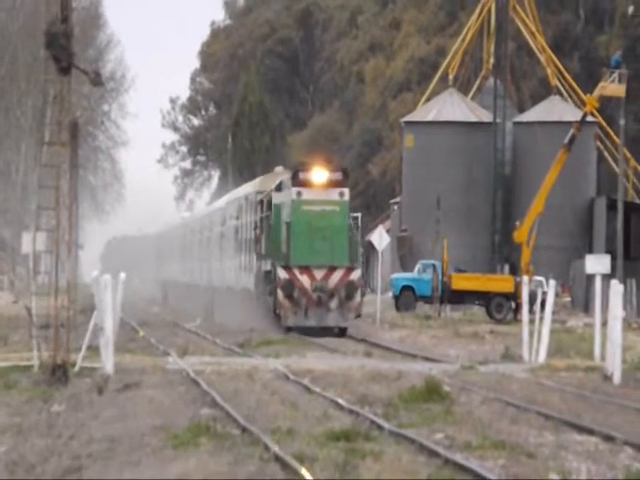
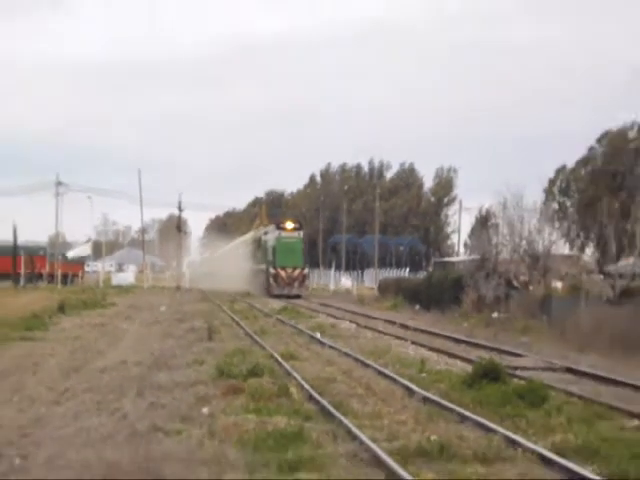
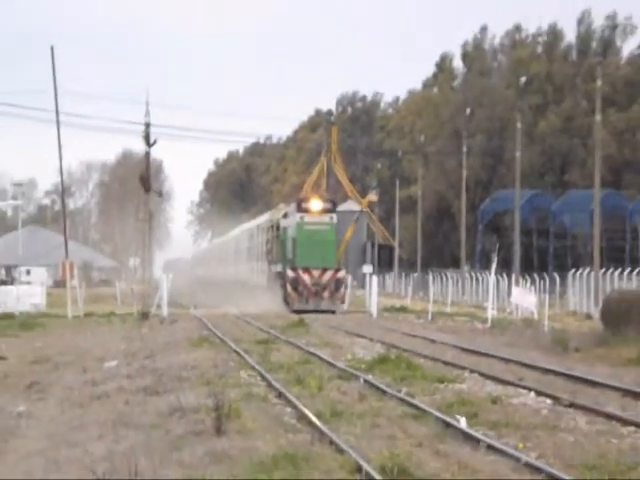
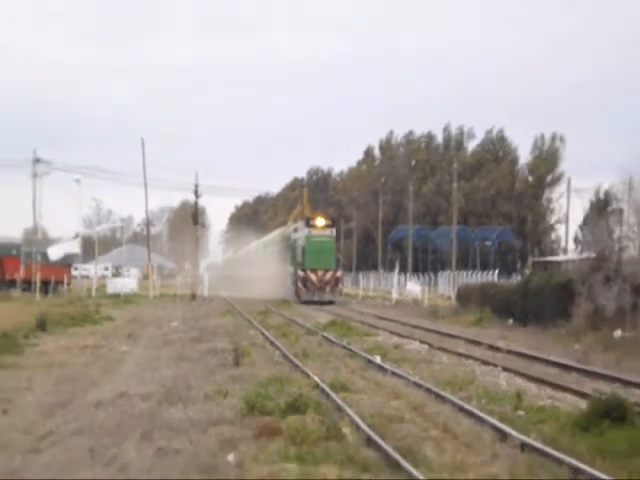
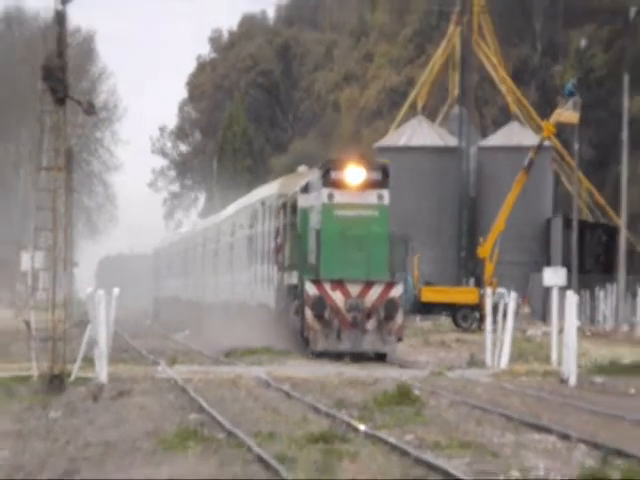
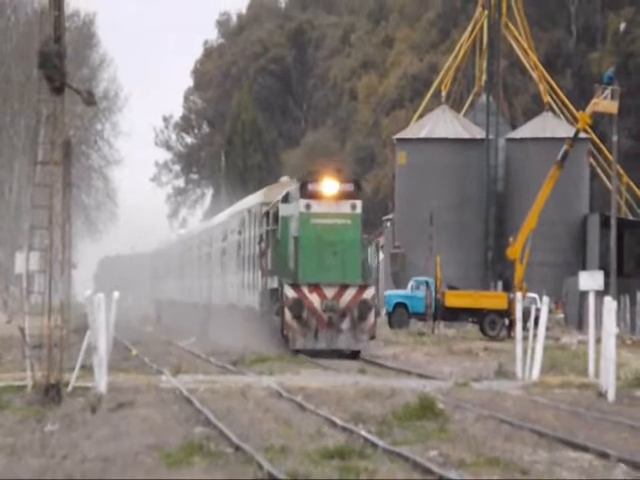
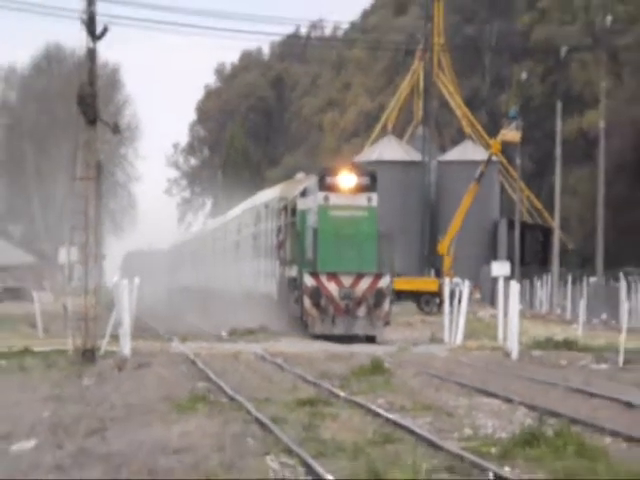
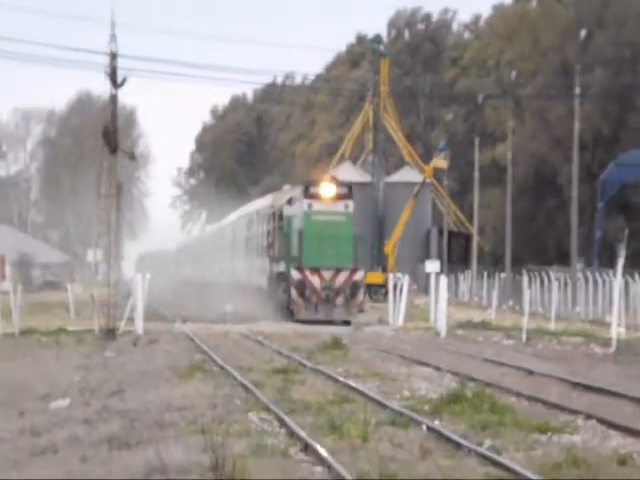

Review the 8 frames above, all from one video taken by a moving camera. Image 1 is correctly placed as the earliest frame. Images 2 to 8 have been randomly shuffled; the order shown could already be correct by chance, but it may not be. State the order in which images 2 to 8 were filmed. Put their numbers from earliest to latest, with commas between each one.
6, 5, 7, 8, 3, 4, 2
